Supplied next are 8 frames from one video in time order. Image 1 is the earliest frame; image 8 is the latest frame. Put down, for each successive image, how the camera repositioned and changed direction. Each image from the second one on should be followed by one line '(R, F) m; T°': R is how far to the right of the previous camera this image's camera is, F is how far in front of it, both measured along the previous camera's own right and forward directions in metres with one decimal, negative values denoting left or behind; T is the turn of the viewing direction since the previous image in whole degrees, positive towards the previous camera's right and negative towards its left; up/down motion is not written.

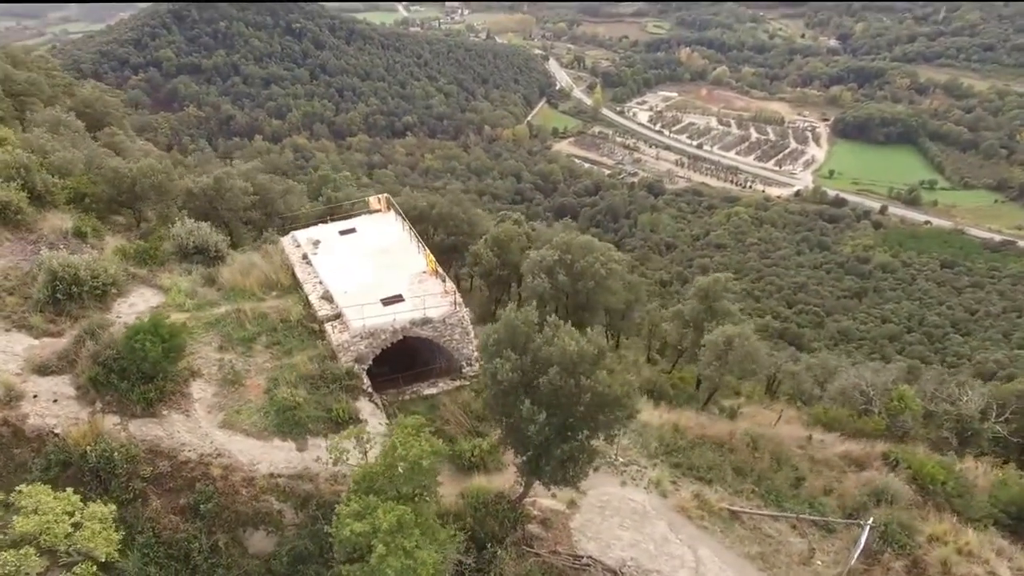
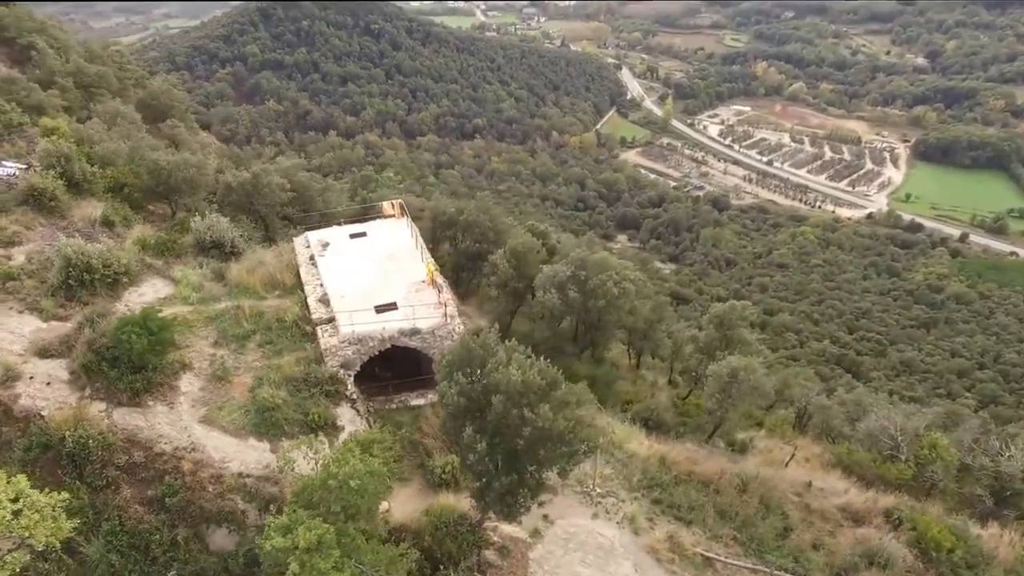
(+1.5, +0.4) m; -6°
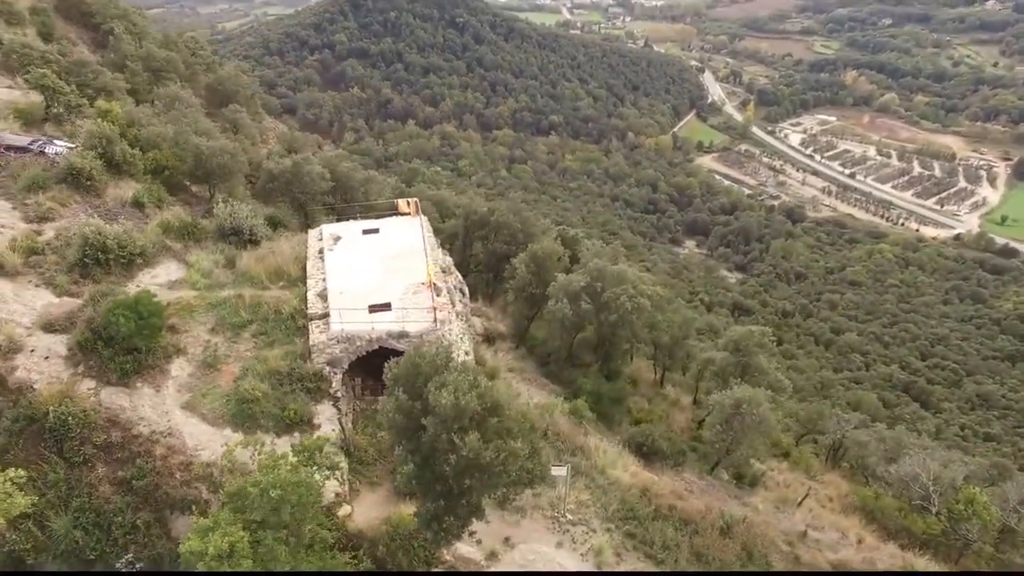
(+1.6, +0.5) m; -6°
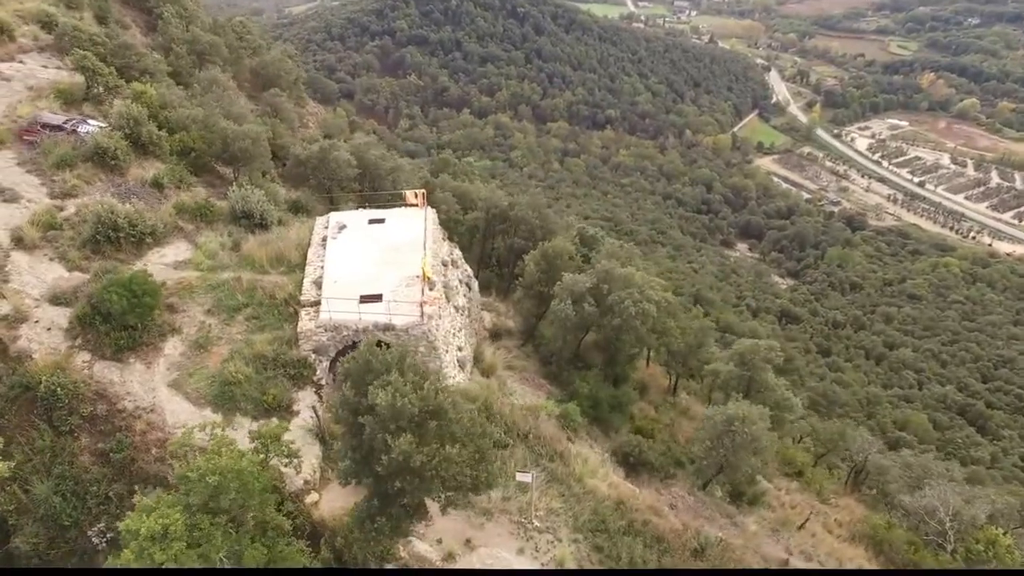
(+1.3, +0.3) m; -5°
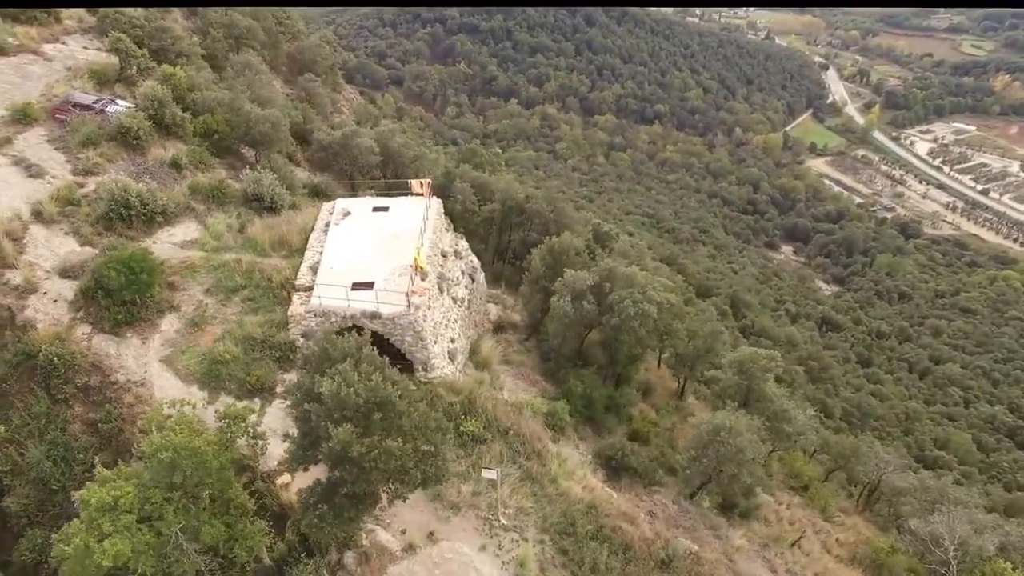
(+1.2, +0.1) m; -4°
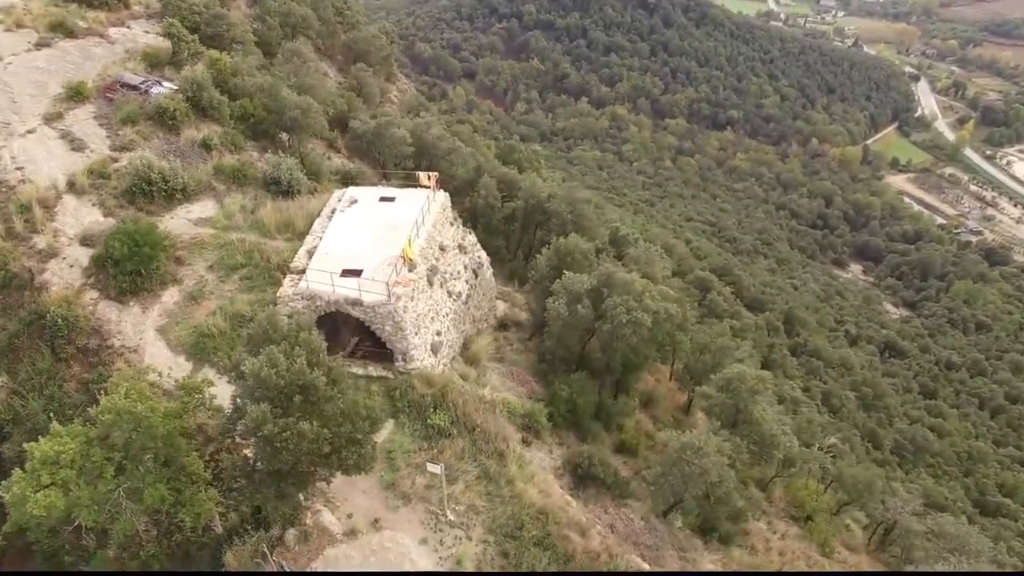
(+1.8, +0.1) m; -6°
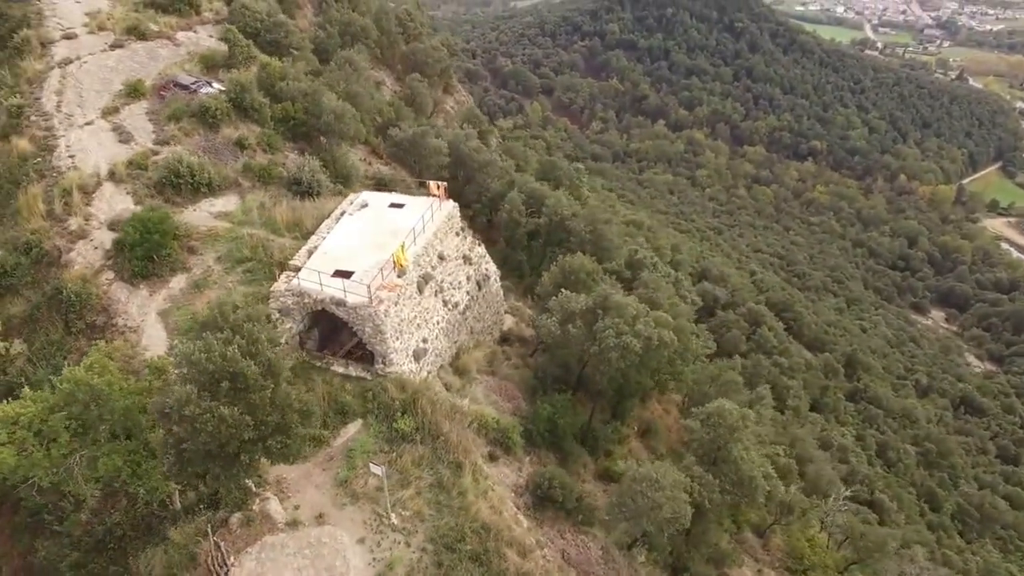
(+2.0, +0.1) m; -6°
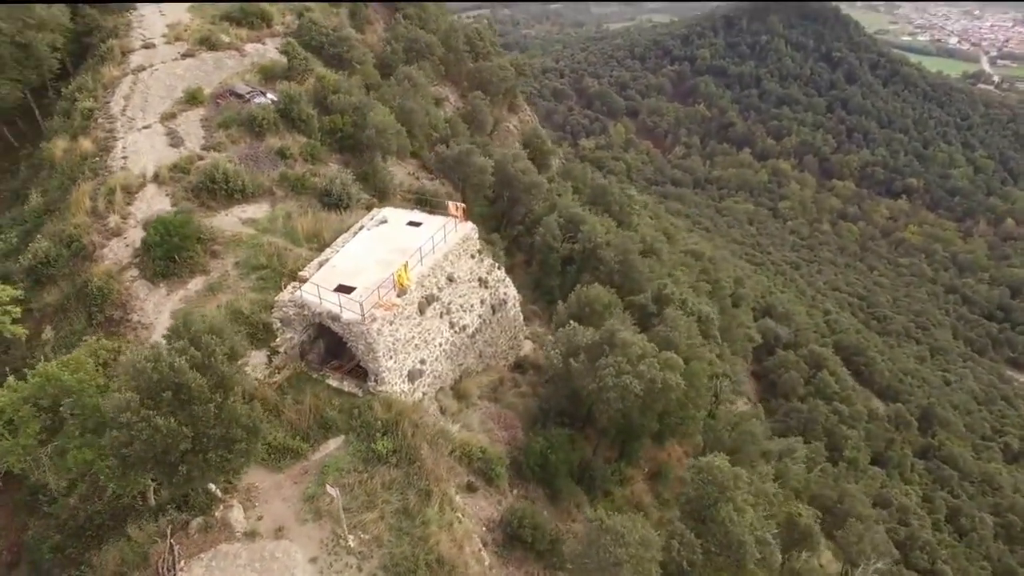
(+1.8, +0.5) m; -7°
